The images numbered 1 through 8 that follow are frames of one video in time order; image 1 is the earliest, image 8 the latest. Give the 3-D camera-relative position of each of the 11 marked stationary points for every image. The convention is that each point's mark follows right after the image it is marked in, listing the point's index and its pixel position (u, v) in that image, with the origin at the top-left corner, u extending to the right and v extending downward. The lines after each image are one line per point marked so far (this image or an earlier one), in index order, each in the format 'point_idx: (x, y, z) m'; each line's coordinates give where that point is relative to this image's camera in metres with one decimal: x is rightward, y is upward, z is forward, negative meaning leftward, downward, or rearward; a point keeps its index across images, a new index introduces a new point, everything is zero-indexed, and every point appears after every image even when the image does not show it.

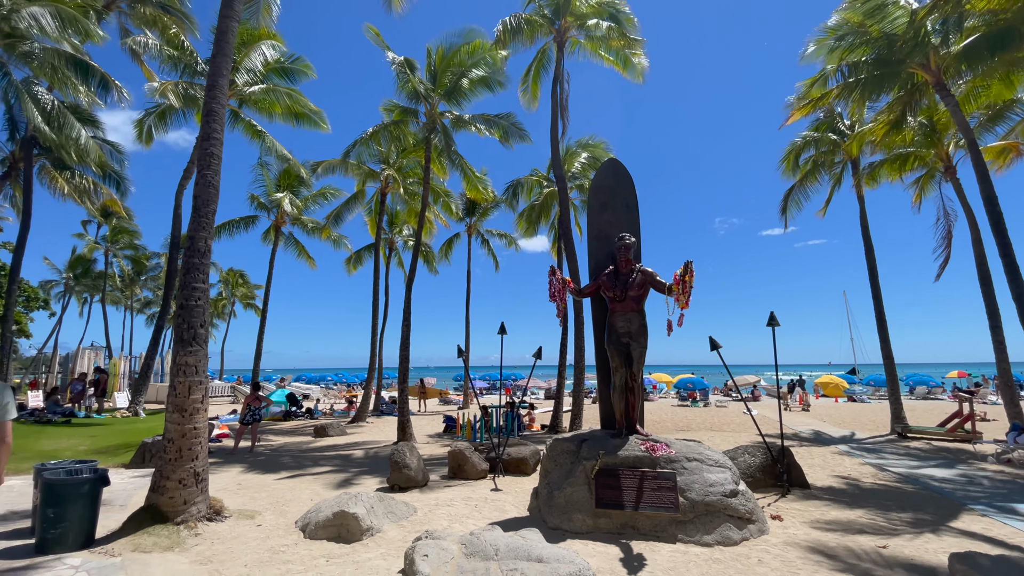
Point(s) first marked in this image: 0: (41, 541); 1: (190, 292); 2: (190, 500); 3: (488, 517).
0: (-4.9, -2.6, +4.9) m
1: (-4.1, -0.1, +6.1) m
2: (-3.9, -2.5, +5.7) m
3: (-0.4, -3.4, +7.0) m
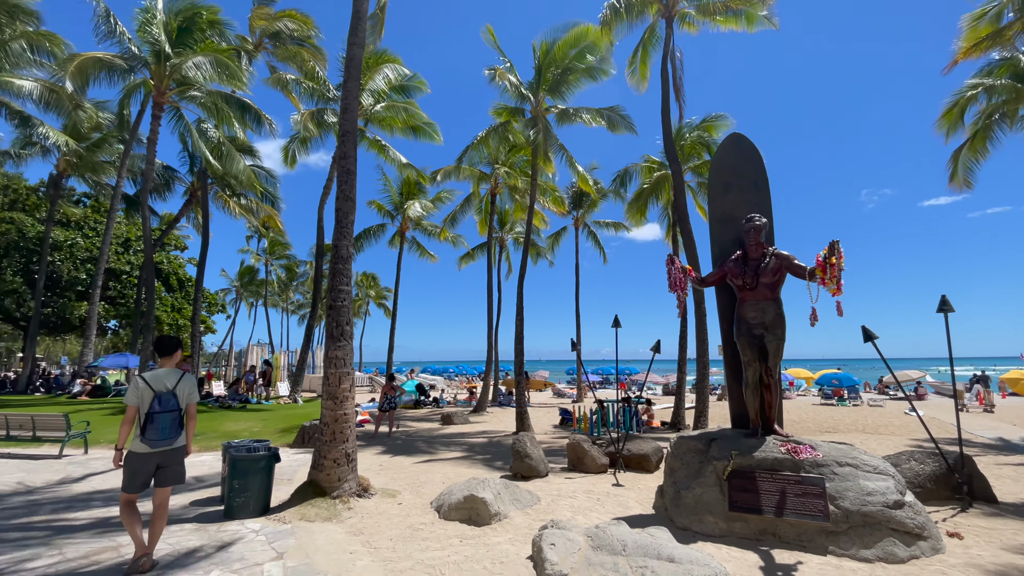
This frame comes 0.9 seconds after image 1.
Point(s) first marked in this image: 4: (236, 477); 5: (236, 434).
0: (-3.5, -2.7, +5.9) m
1: (-2.5, -0.1, +6.8) m
2: (-2.3, -2.6, +6.4) m
3: (+1.5, -3.3, +6.9) m
4: (-3.4, -2.3, +5.9) m
5: (-6.7, -3.5, +11.6) m
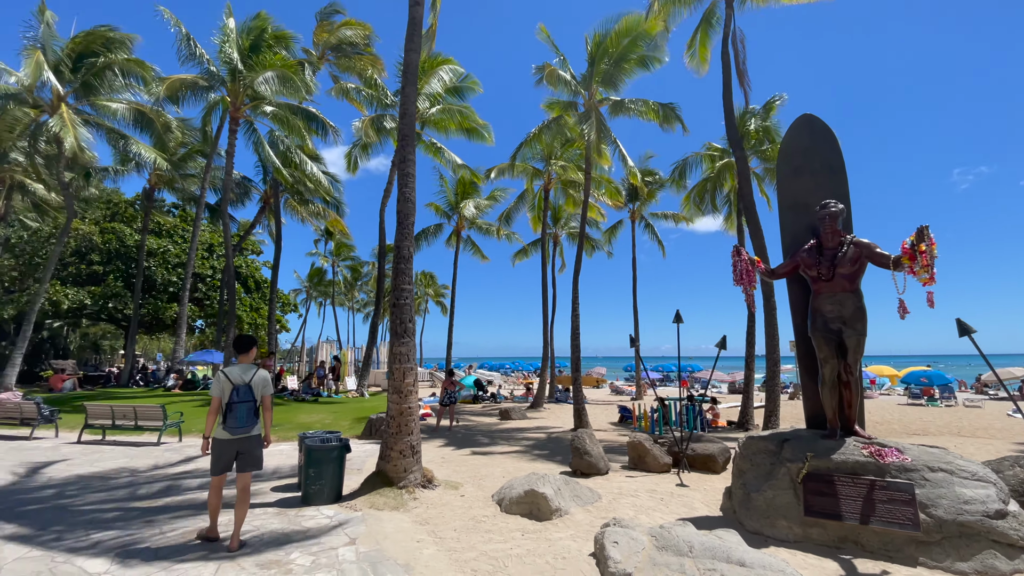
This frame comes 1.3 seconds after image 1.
0: (-2.7, -2.7, +6.2) m
1: (-1.7, -0.1, +7.0) m
2: (-1.4, -2.5, +6.7) m
3: (+2.3, -3.2, +6.7) m
4: (-2.6, -2.3, +6.3) m
5: (-5.2, -3.5, +12.3) m
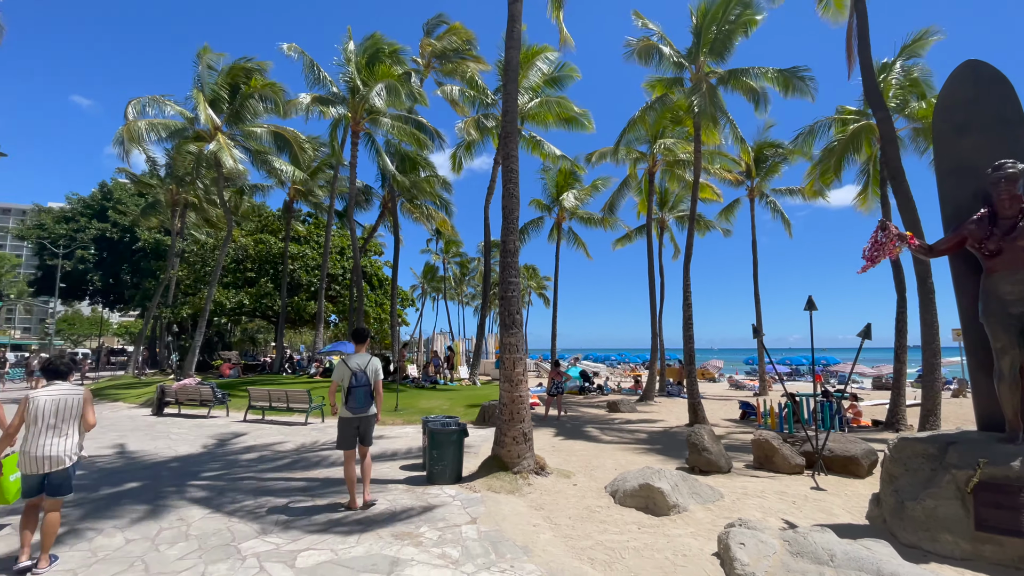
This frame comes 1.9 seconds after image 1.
0: (-1.1, -2.6, +6.7) m
1: (-0.1, +0.1, +7.2) m
2: (+0.1, -2.4, +6.9) m
3: (+3.9, -3.0, +6.2) m
4: (-1.1, -2.3, +6.7) m
5: (-2.3, -3.4, +13.2) m
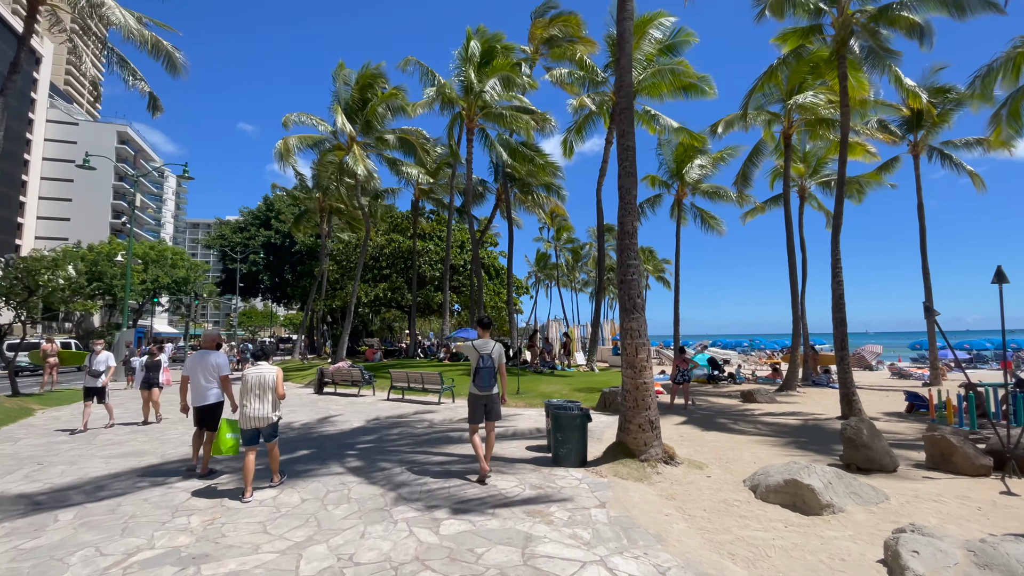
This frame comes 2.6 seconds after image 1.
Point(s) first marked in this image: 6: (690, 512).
0: (+0.6, -2.4, +6.8) m
1: (+1.7, +0.3, +7.0) m
2: (+1.9, -2.2, +6.7) m
3: (+5.4, -2.6, +5.1) m
4: (+0.7, -2.1, +6.8) m
5: (+1.1, -3.1, +13.5) m
6: (+2.0, -2.5, +5.3) m
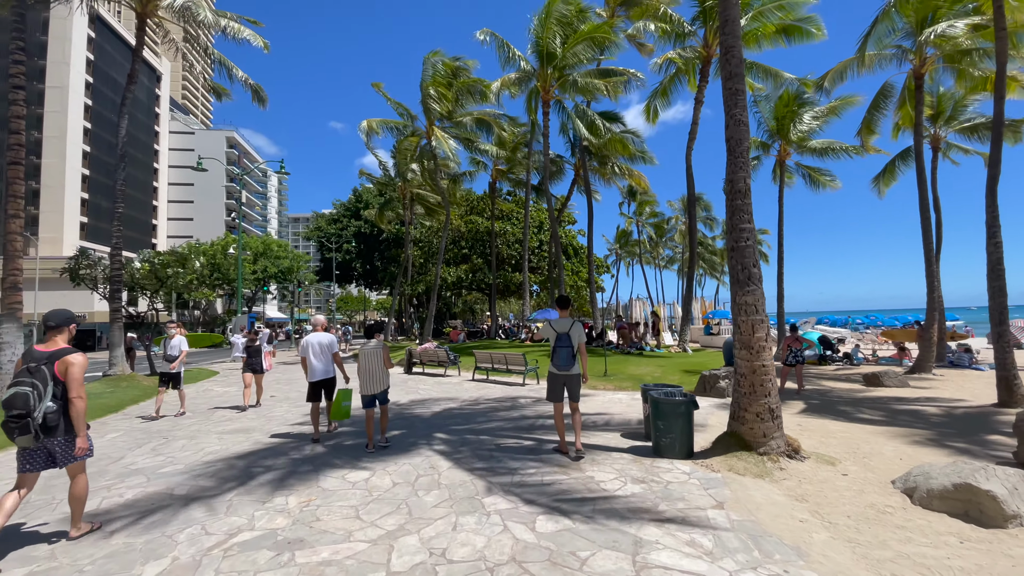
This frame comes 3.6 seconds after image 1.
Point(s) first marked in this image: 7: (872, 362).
0: (+1.9, -2.0, +6.2) m
1: (+2.9, +0.7, +6.1) m
2: (+3.1, -1.8, +5.8) m
3: (+6.3, -2.2, +3.7) m
4: (+1.9, -1.7, +6.2) m
5: (+3.5, -2.4, +12.7) m
6: (+3.0, -2.1, +4.4) m
7: (+13.7, -2.8, +18.2) m
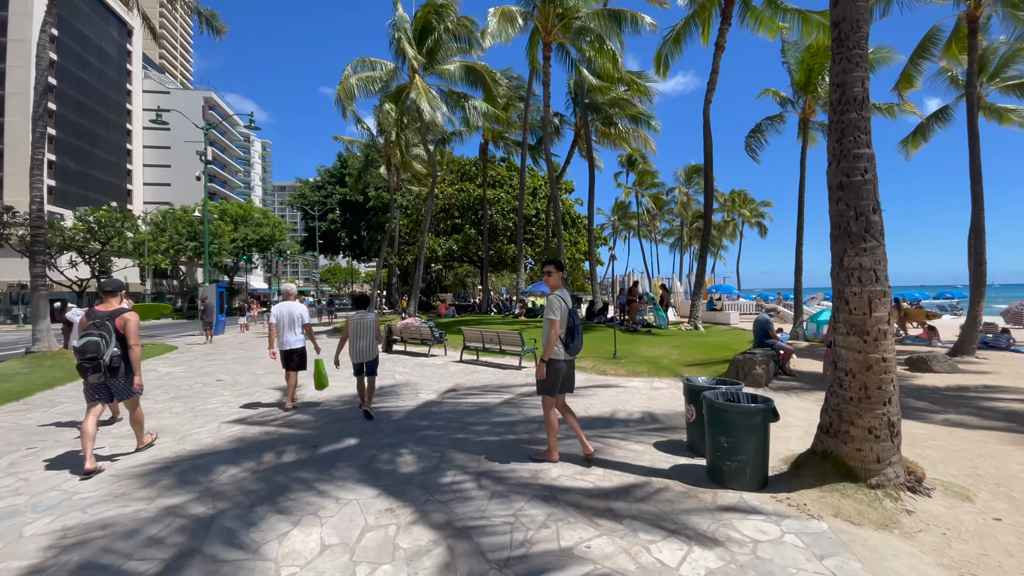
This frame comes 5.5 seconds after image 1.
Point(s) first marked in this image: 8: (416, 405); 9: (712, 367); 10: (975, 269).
0: (+1.9, -1.7, +4.3) m
1: (+2.9, +1.1, +4.1) m
2: (+3.1, -1.4, +4.0) m
3: (+6.3, -2.0, +1.9) m
4: (+1.9, -1.3, +4.3) m
5: (+3.3, -1.7, +10.8) m
6: (+3.0, -1.9, +2.6) m
7: (+13.5, -1.9, +16.5) m
8: (-1.5, -1.8, +7.3) m
9: (+4.2, -1.7, +10.1) m
10: (+13.6, +0.5, +13.9) m
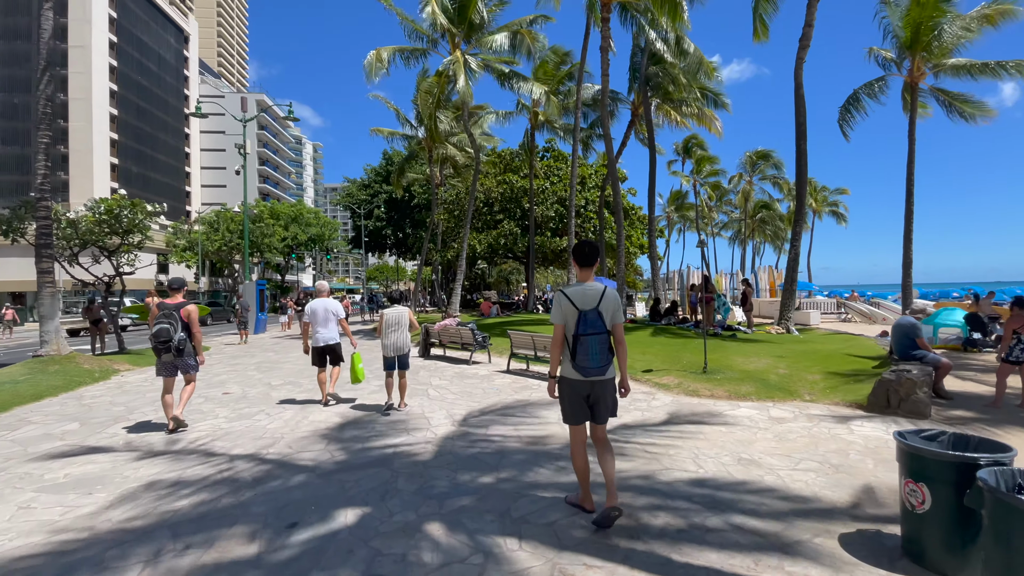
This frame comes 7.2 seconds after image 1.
0: (+2.4, -1.6, +2.1) m
1: (+3.4, +1.1, +1.8) m
2: (+3.6, -1.4, +1.6) m
3: (+6.6, -1.9, -0.7) m
4: (+2.4, -1.2, +2.0) m
5: (+4.4, -1.6, +8.4) m
6: (+3.3, -1.8, +0.3) m
7: (+15.1, -1.8, +13.2) m
8: (-0.7, -1.7, +5.4) m
9: (+5.2, -1.6, +7.6) m
10: (+14.9, +0.6, +10.6) m
